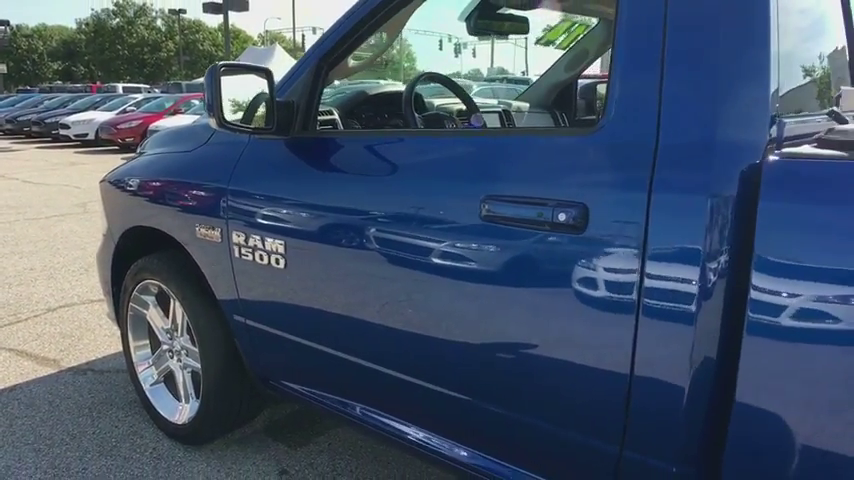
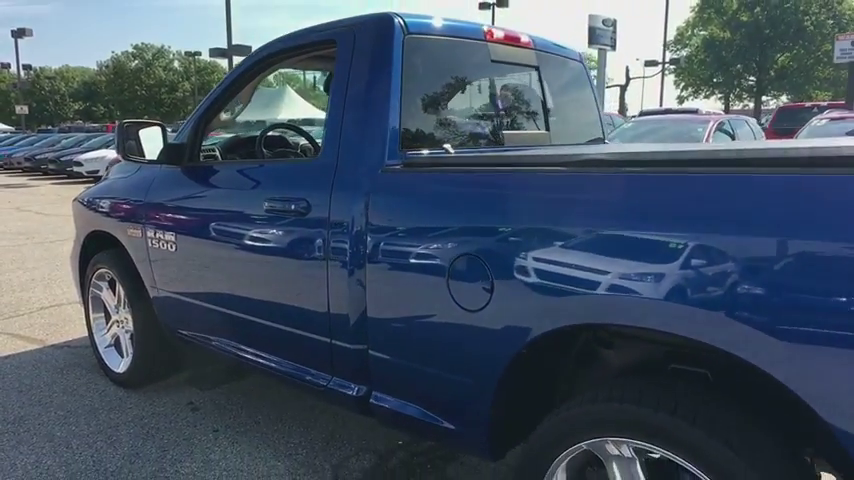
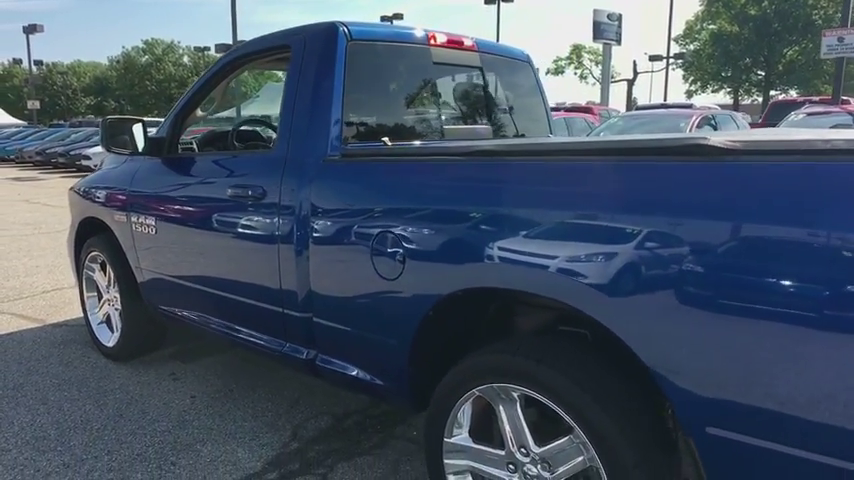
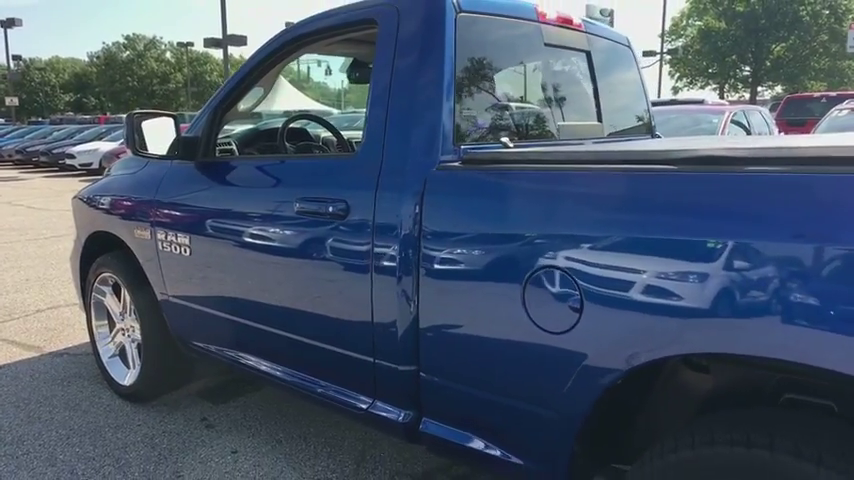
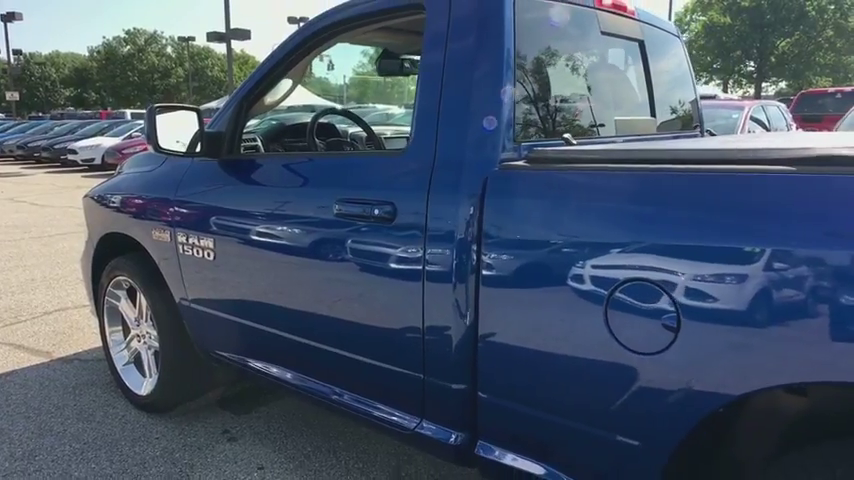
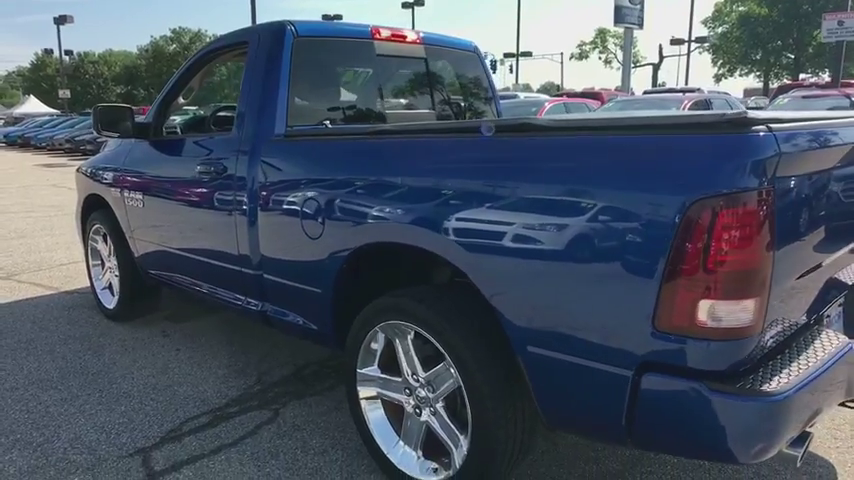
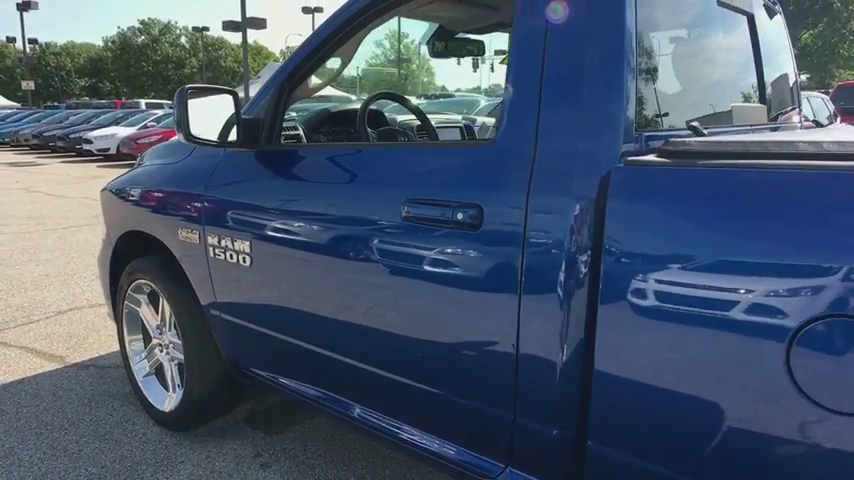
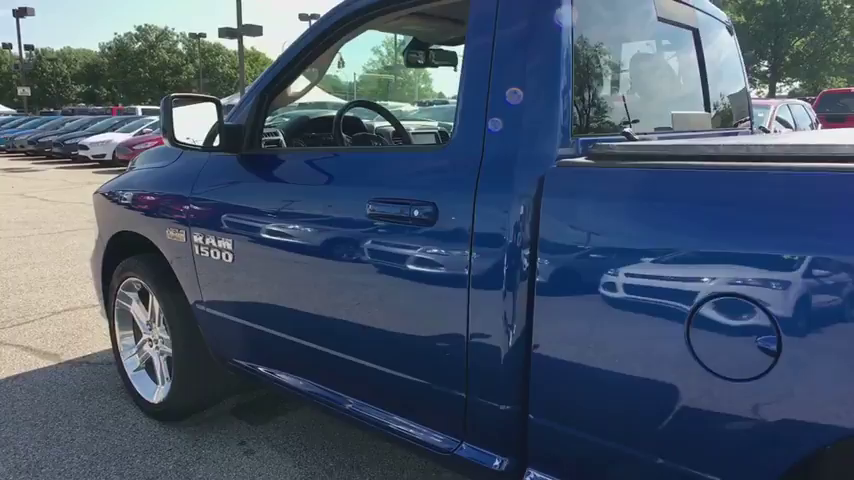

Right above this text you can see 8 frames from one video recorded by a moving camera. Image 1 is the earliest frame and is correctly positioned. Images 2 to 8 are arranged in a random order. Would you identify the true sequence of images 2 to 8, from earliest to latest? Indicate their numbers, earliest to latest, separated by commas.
7, 8, 5, 4, 2, 3, 6
